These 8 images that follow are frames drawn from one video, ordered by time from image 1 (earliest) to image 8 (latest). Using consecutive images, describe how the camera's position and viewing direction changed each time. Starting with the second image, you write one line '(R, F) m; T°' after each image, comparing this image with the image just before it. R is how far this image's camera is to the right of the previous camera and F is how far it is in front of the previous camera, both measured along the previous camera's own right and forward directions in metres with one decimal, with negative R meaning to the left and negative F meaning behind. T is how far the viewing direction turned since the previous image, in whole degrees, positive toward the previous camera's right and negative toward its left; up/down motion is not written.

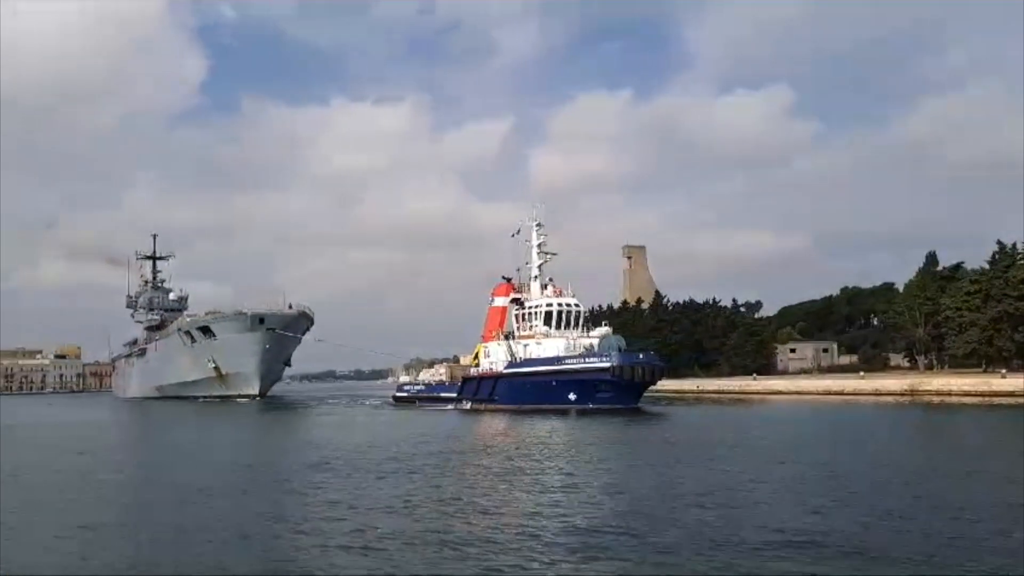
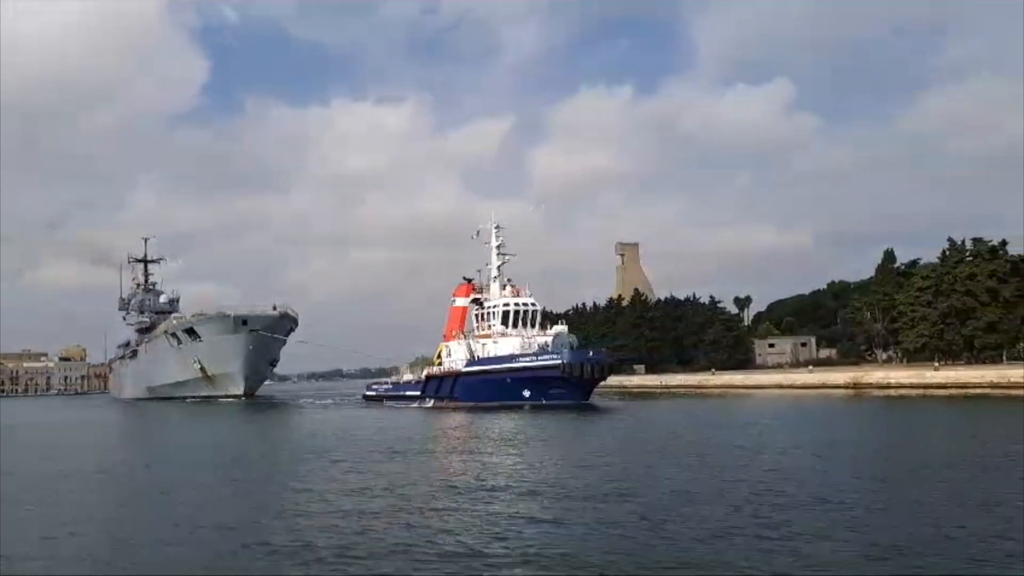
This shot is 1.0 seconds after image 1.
(+1.4, -1.0) m; 0°
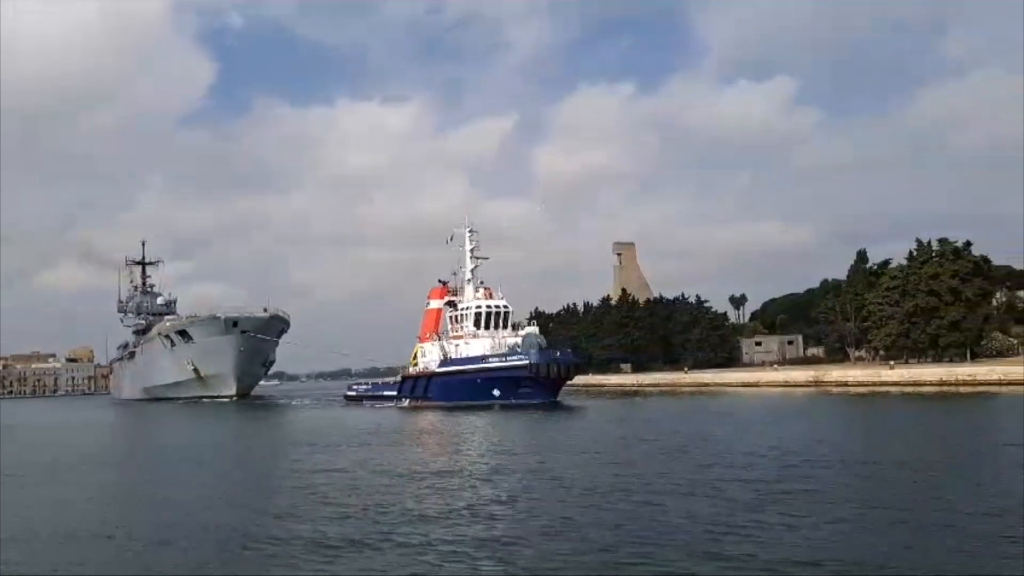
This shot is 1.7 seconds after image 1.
(+1.1, -0.8) m; 0°
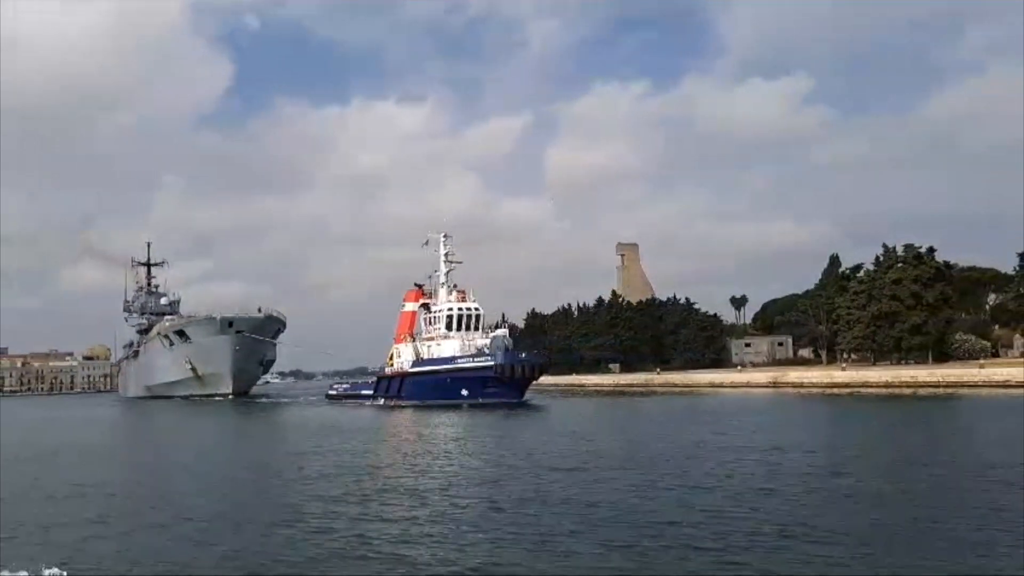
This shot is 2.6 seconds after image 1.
(+1.4, -1.0) m; -1°
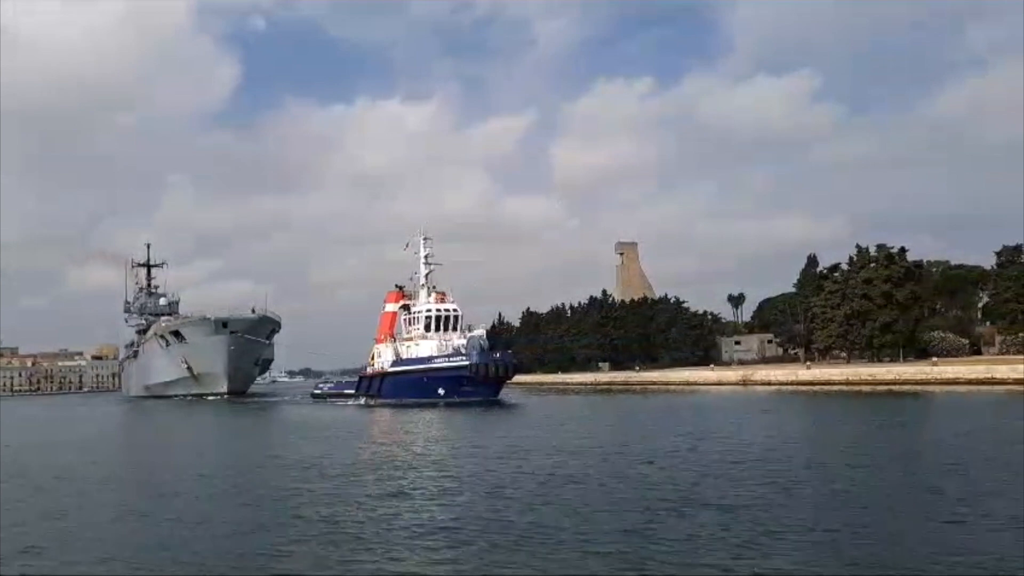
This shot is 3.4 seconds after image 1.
(+1.0, -0.7) m; 0°
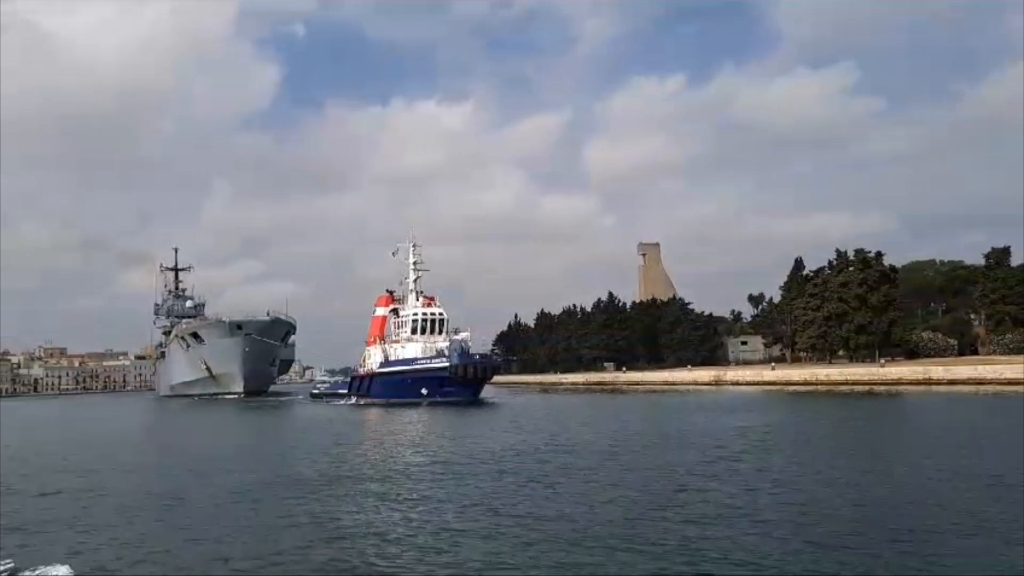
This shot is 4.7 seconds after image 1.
(+2.0, -1.4) m; -2°
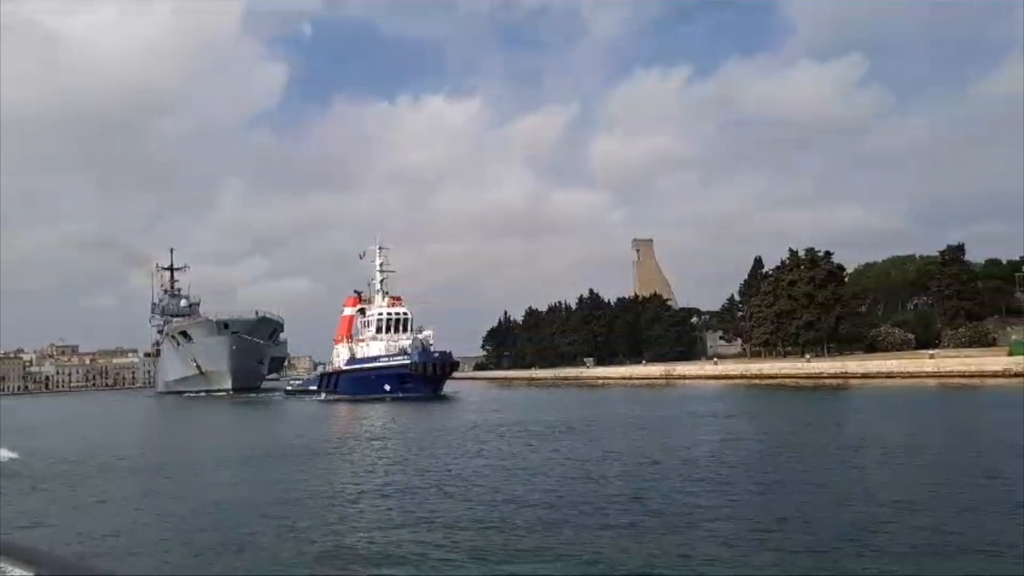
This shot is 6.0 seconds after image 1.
(+1.8, -1.4) m; -1°
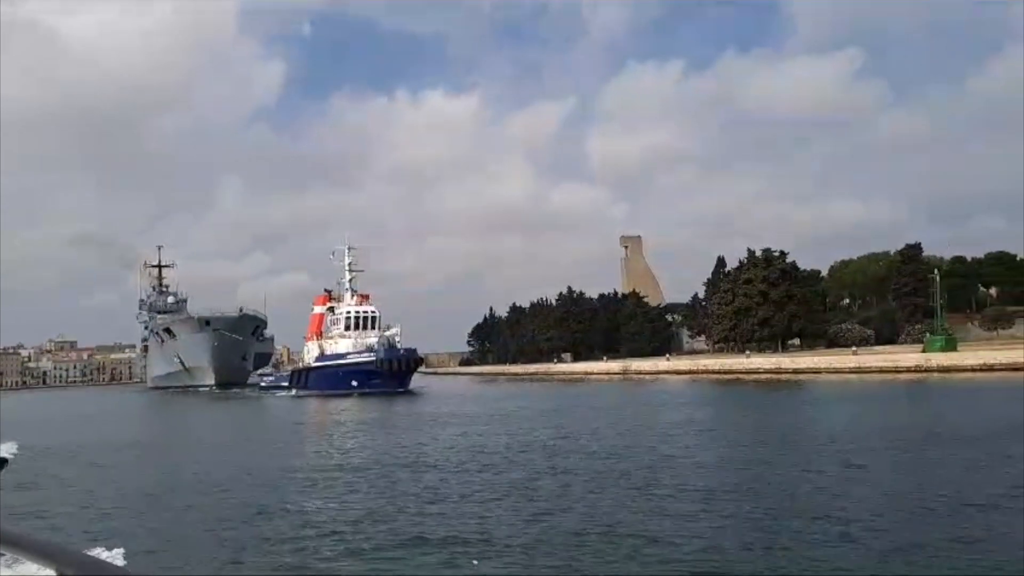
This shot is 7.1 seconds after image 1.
(+1.4, -1.1) m; 0°
